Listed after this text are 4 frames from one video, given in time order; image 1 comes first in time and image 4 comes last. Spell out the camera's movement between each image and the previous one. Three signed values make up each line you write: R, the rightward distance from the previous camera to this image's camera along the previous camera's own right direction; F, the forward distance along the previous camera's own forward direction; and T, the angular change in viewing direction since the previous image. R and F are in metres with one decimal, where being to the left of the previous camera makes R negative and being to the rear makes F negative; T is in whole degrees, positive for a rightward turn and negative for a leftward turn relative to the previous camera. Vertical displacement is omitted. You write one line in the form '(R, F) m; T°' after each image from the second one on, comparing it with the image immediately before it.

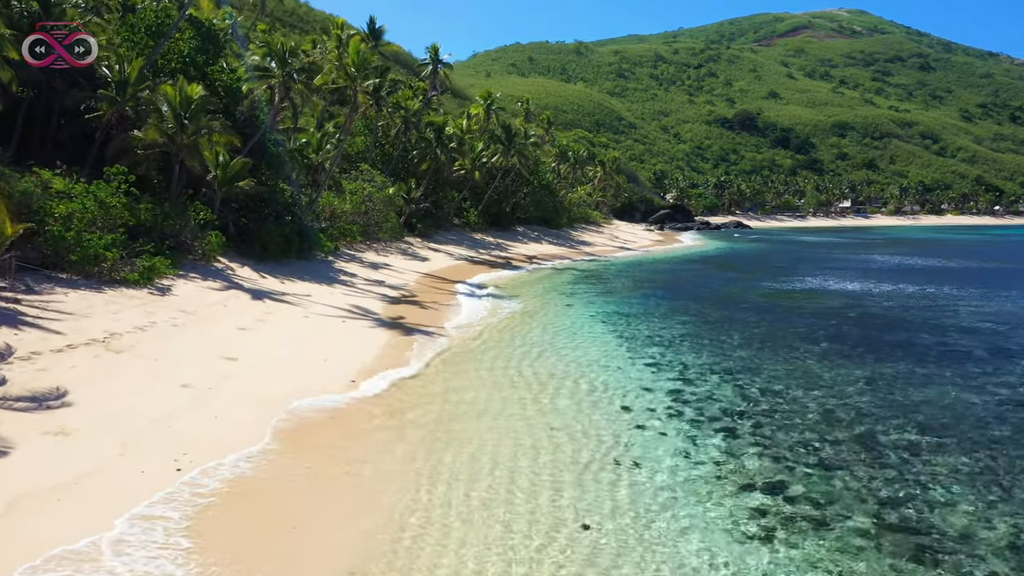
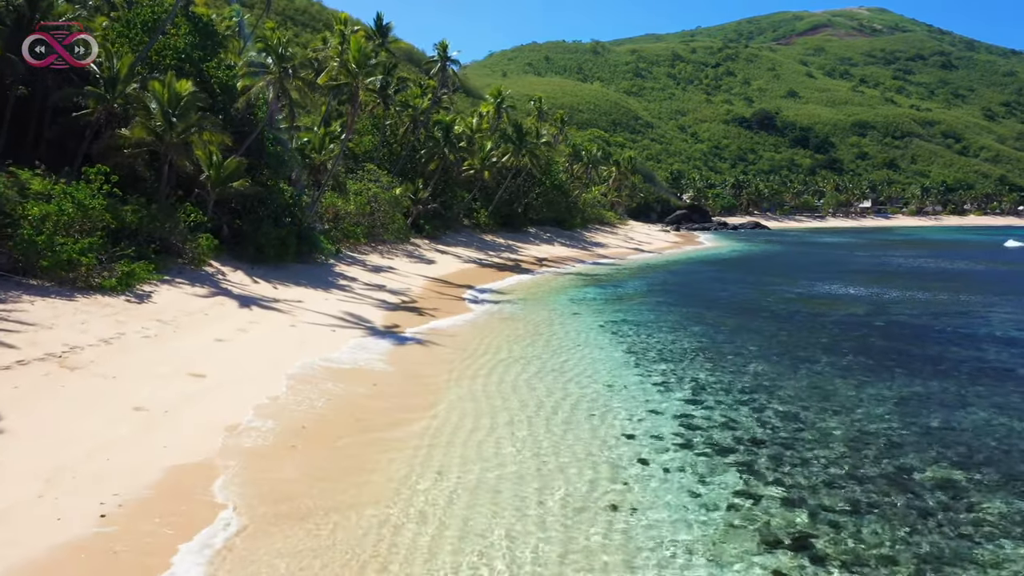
(+0.4, +1.1) m; -1°
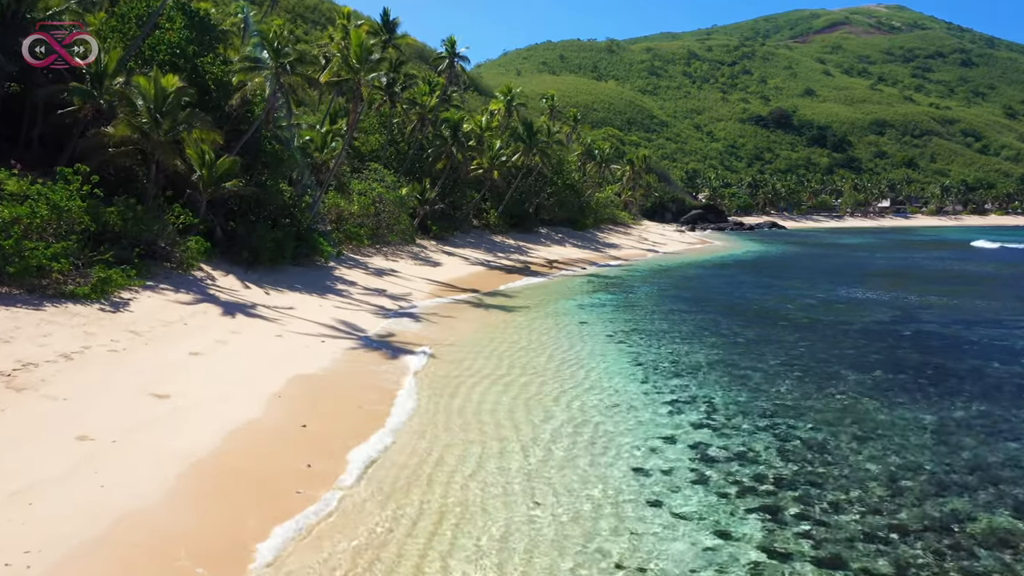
(+0.3, +1.1) m; -1°
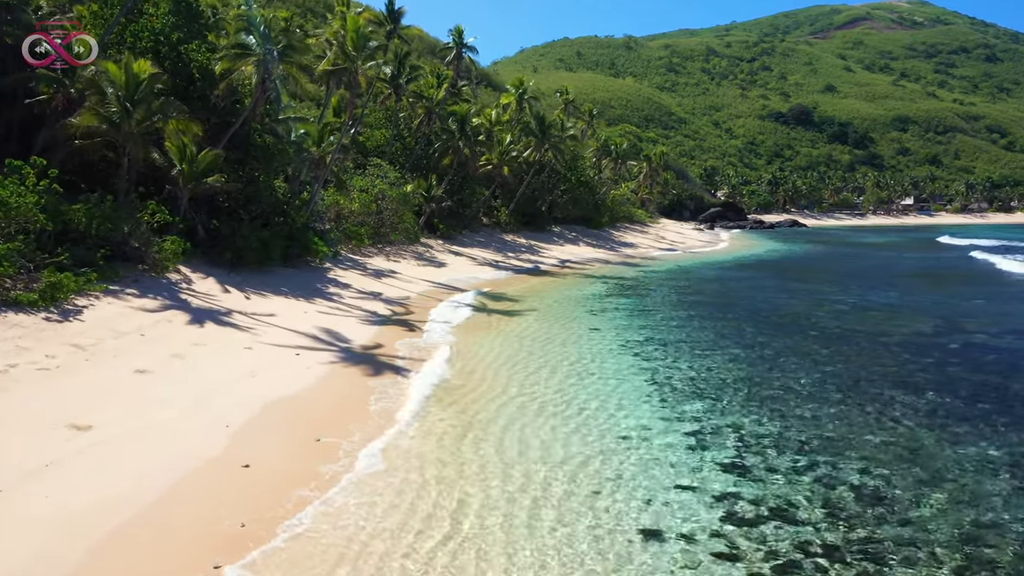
(+0.4, +1.8) m; -1°
